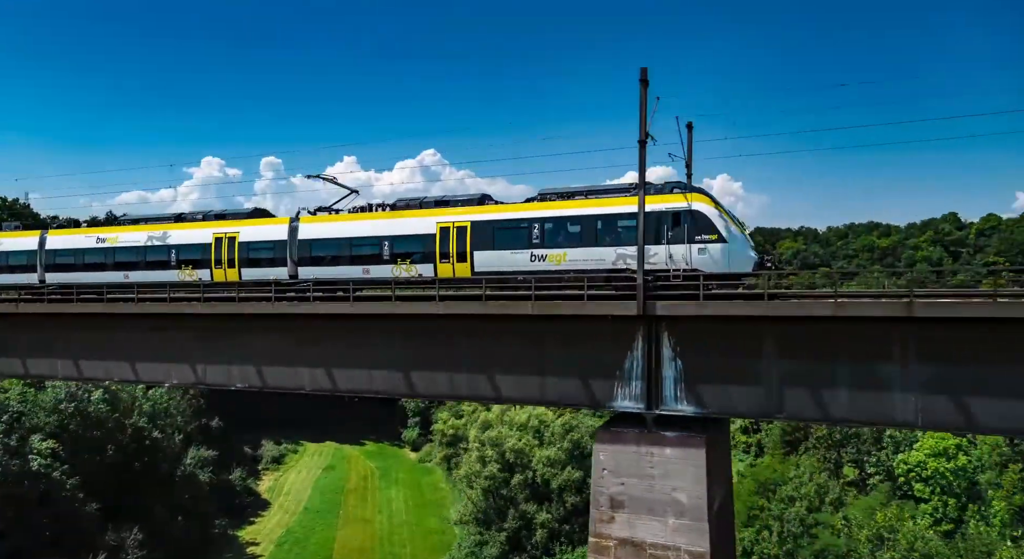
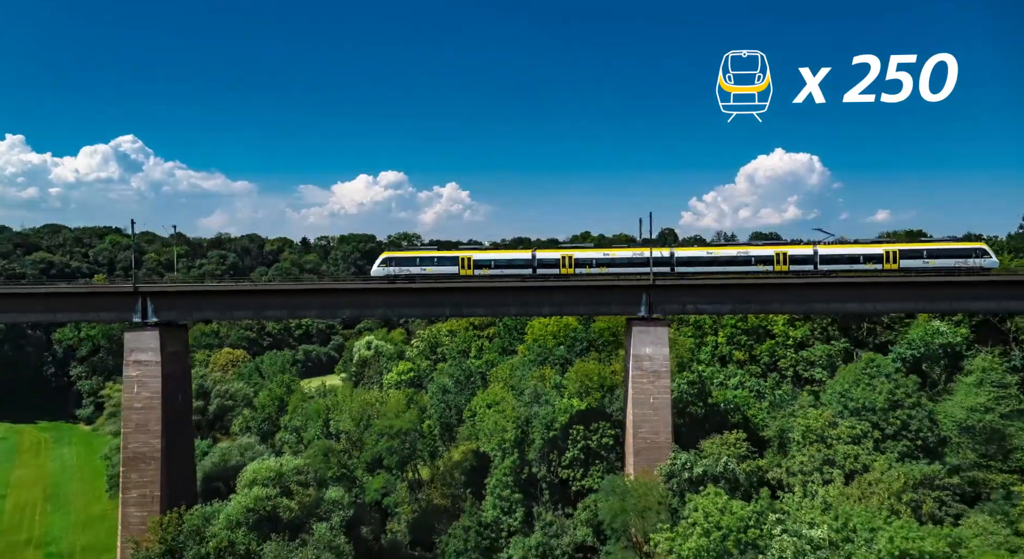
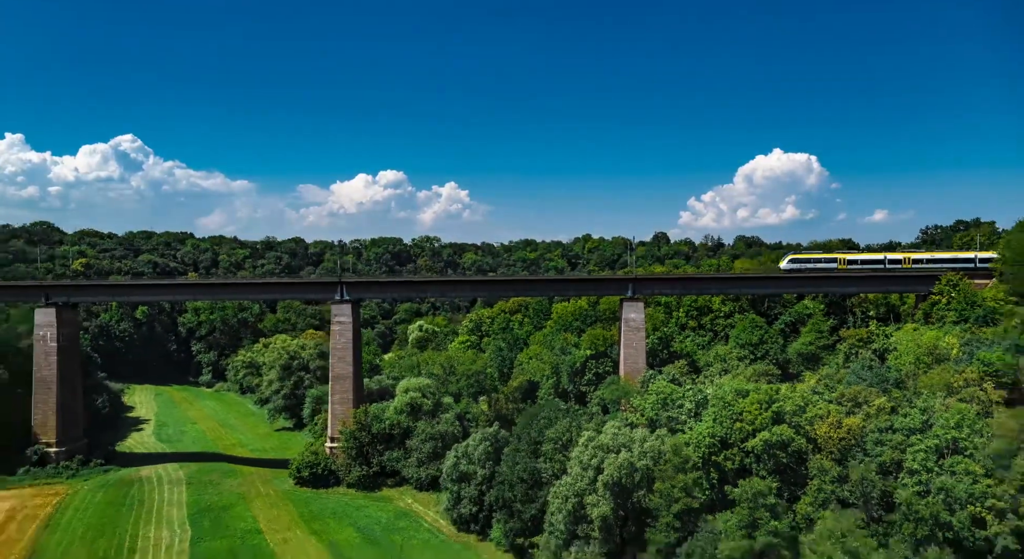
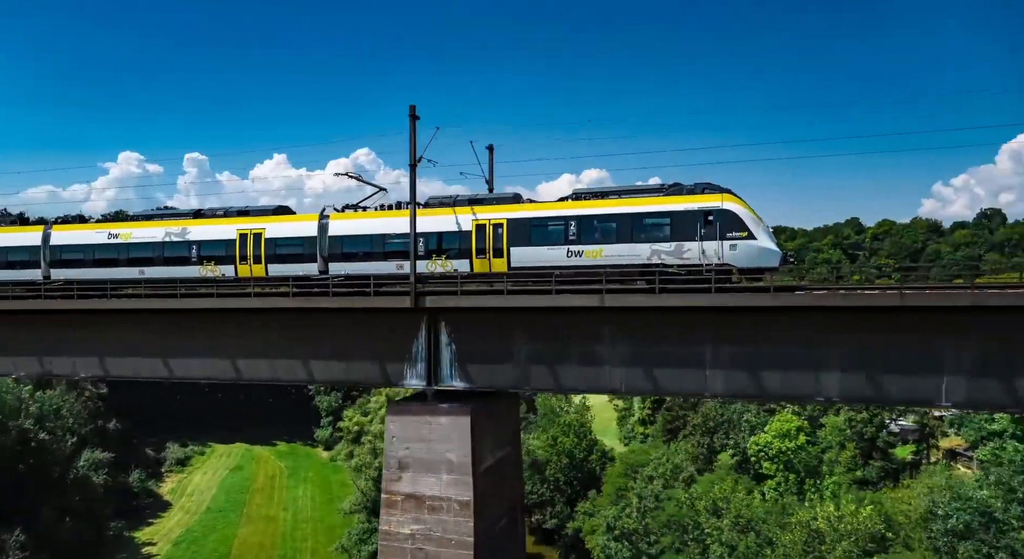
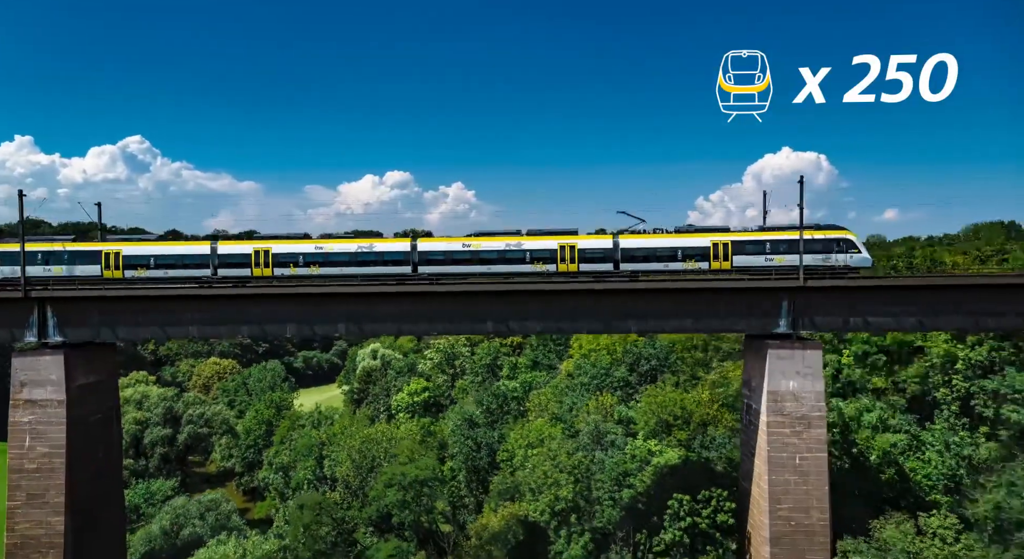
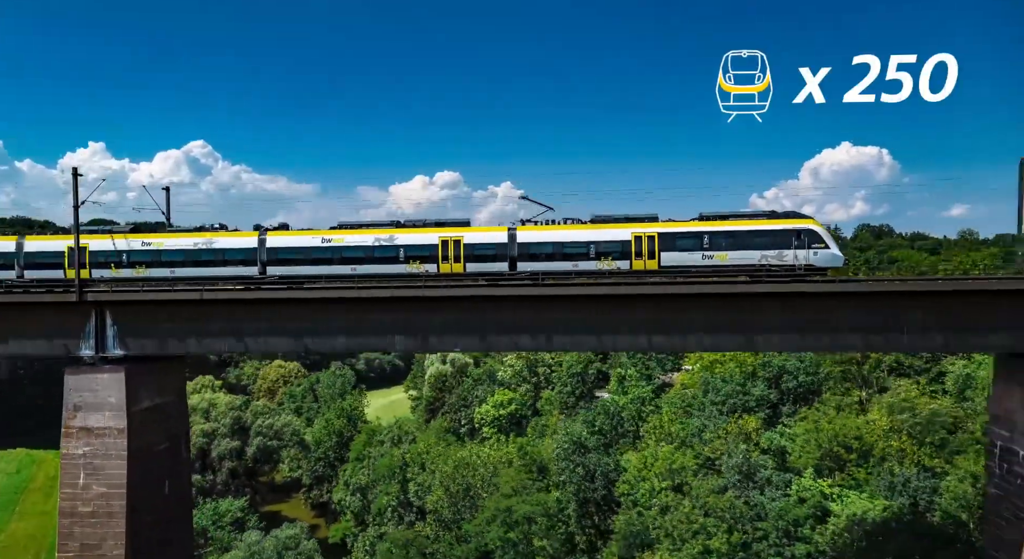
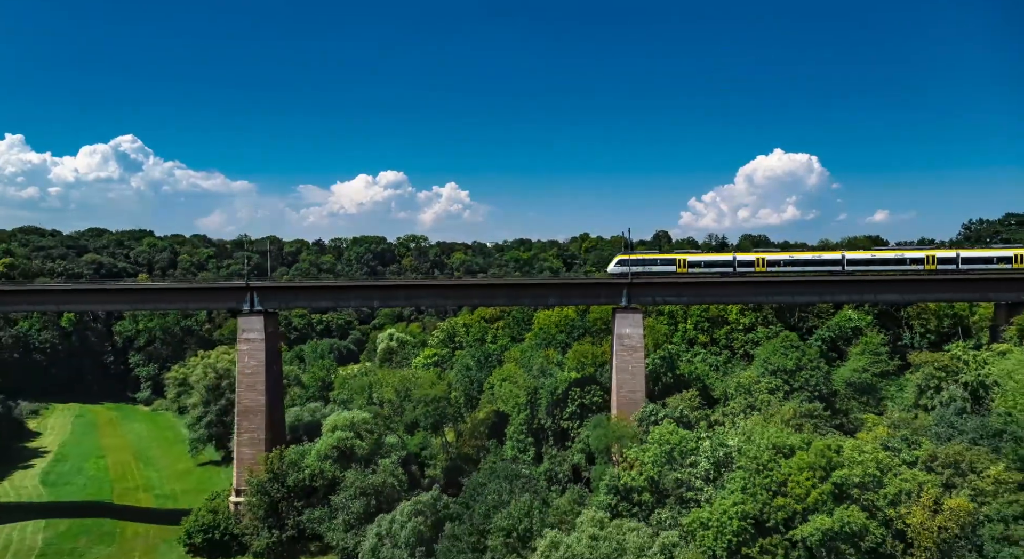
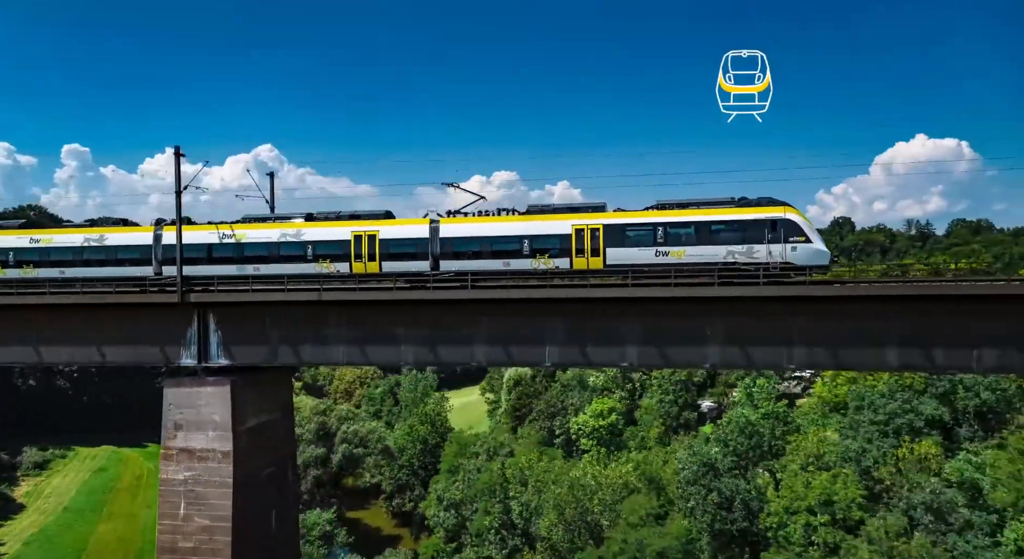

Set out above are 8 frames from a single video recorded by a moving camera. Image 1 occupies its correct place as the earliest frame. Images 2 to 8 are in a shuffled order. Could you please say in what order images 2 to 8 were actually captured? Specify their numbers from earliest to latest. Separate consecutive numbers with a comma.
4, 8, 6, 5, 2, 7, 3
